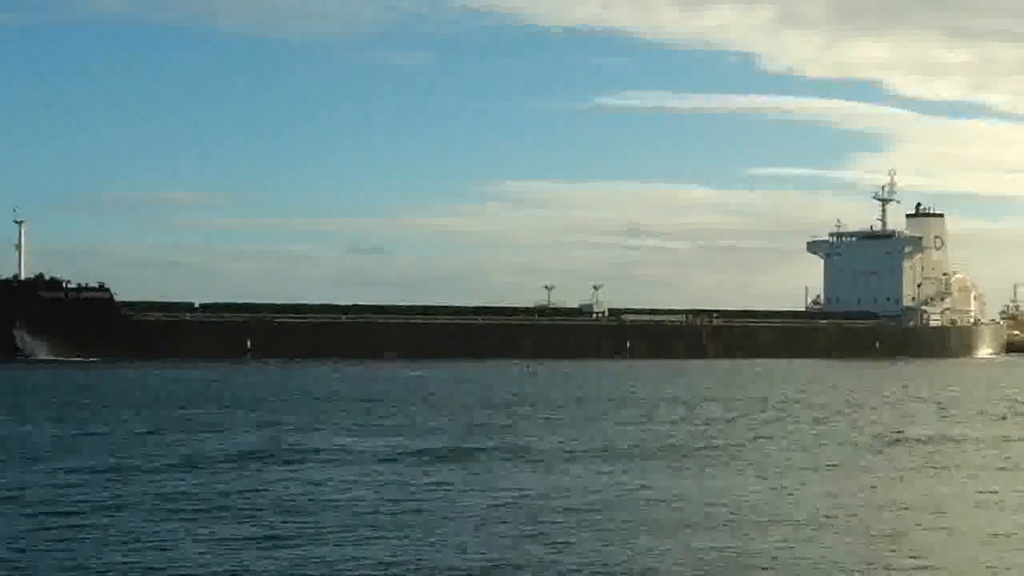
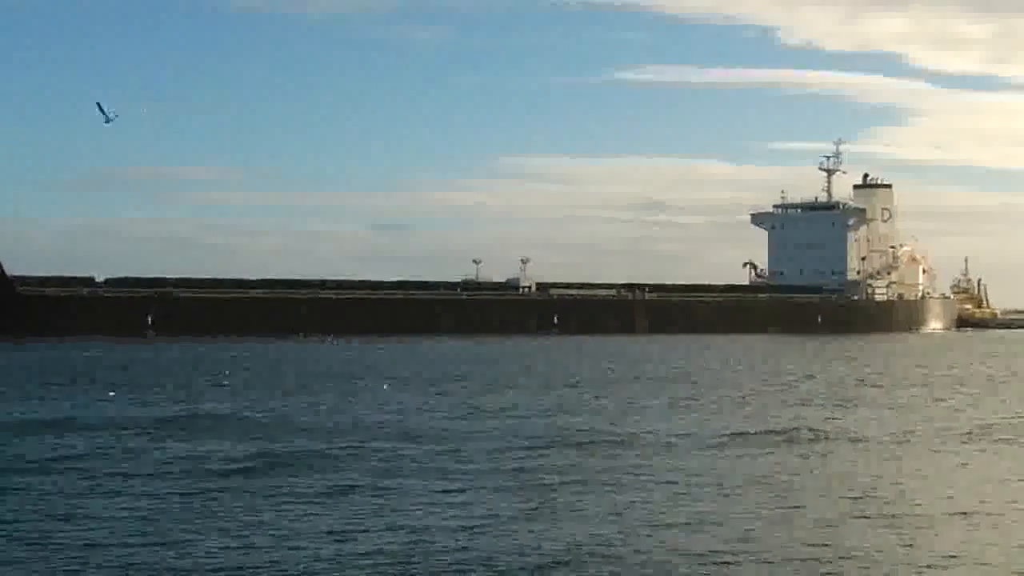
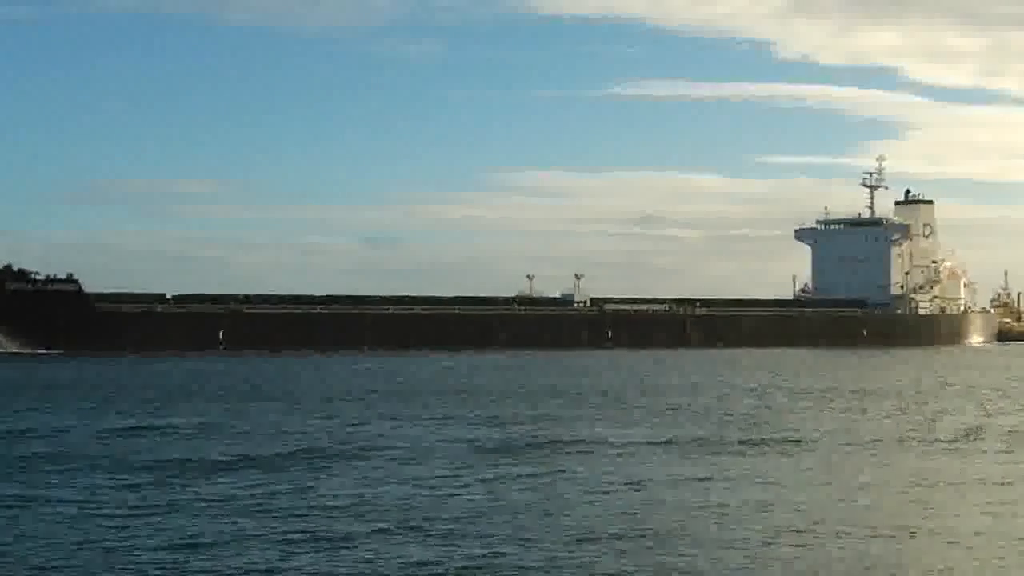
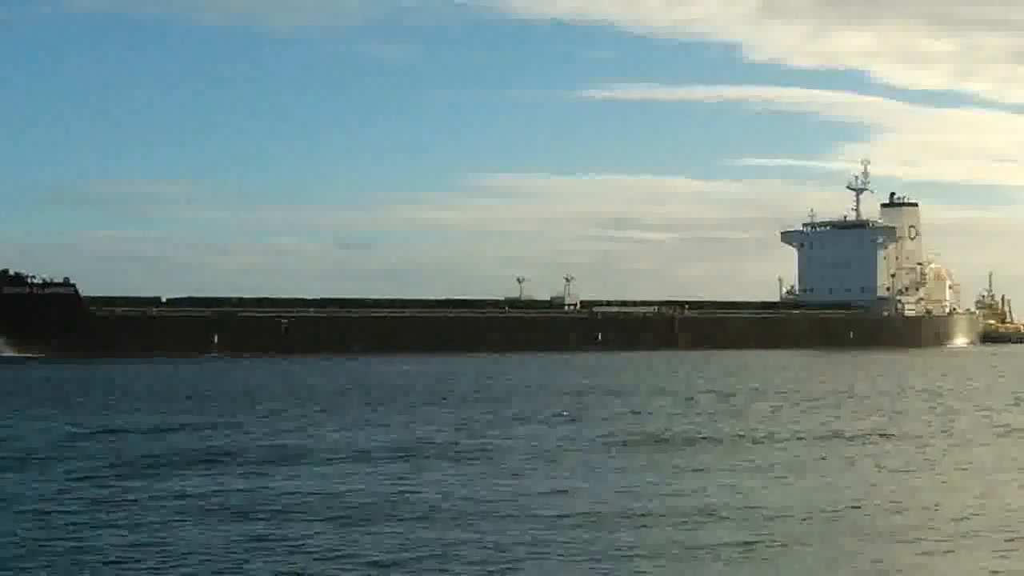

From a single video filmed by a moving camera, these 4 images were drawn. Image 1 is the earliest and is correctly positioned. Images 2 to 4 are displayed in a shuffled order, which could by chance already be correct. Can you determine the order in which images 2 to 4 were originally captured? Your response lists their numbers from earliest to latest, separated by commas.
4, 3, 2
